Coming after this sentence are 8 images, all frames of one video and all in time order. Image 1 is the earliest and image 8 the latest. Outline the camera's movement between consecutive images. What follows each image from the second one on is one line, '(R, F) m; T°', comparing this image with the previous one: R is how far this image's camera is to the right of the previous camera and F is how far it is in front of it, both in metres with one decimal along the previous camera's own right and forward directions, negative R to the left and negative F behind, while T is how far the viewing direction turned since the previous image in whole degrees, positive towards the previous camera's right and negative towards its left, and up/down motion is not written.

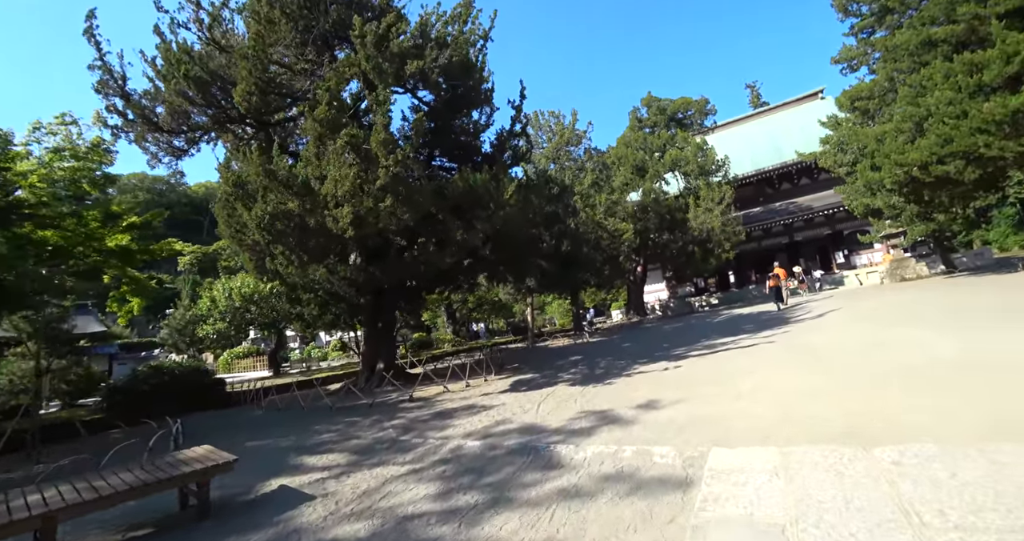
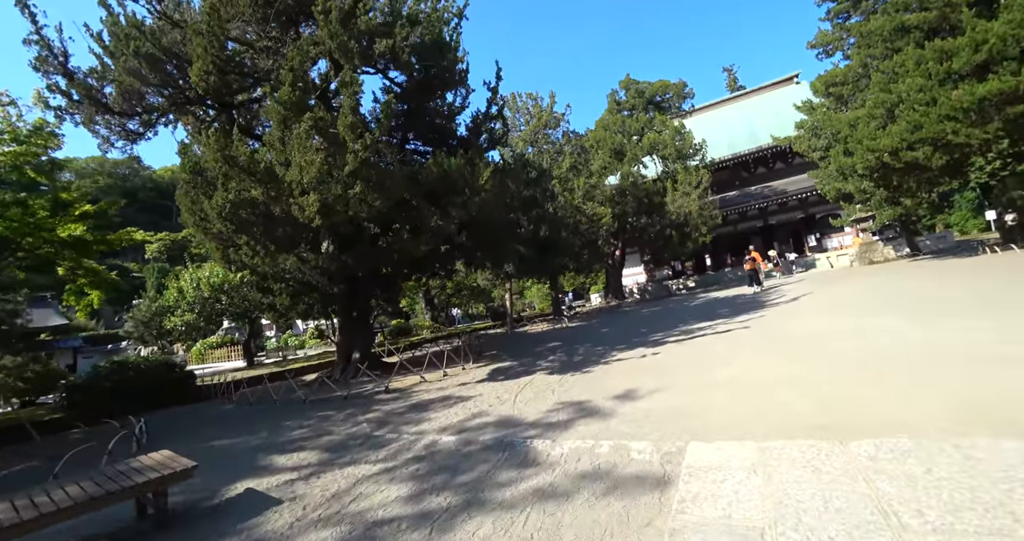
(+0.1, +0.2) m; +2°
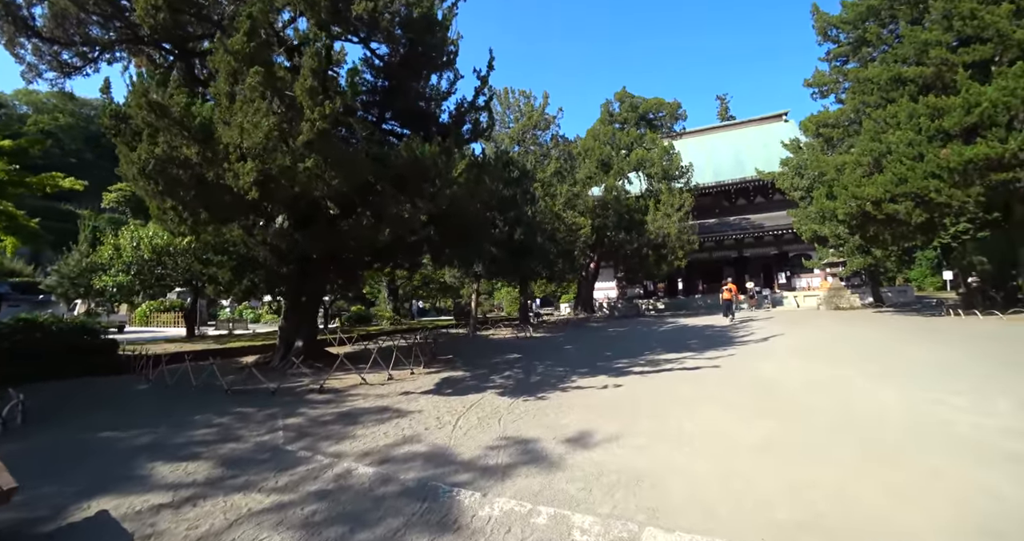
(+0.2, +0.7) m; +3°
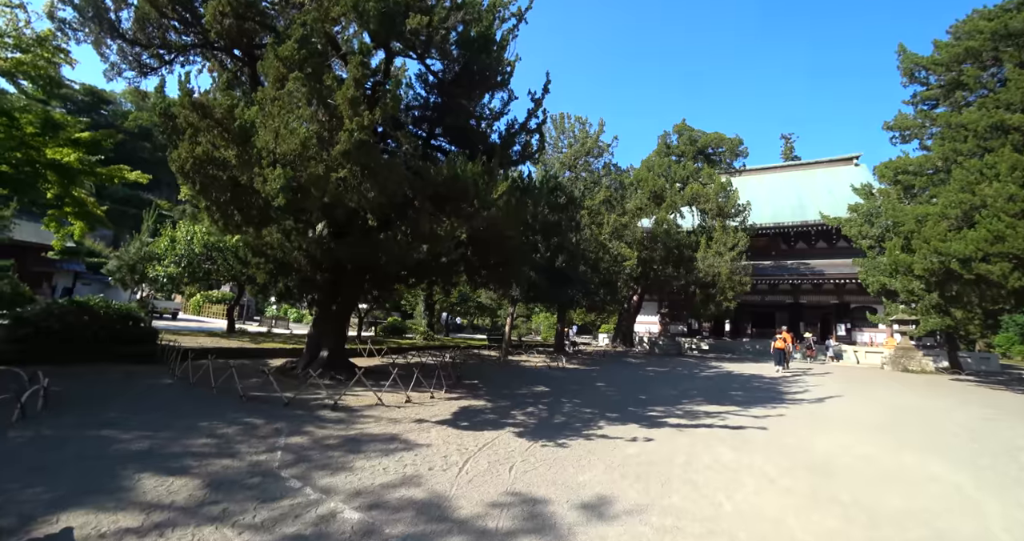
(+0.1, +0.5) m; -5°
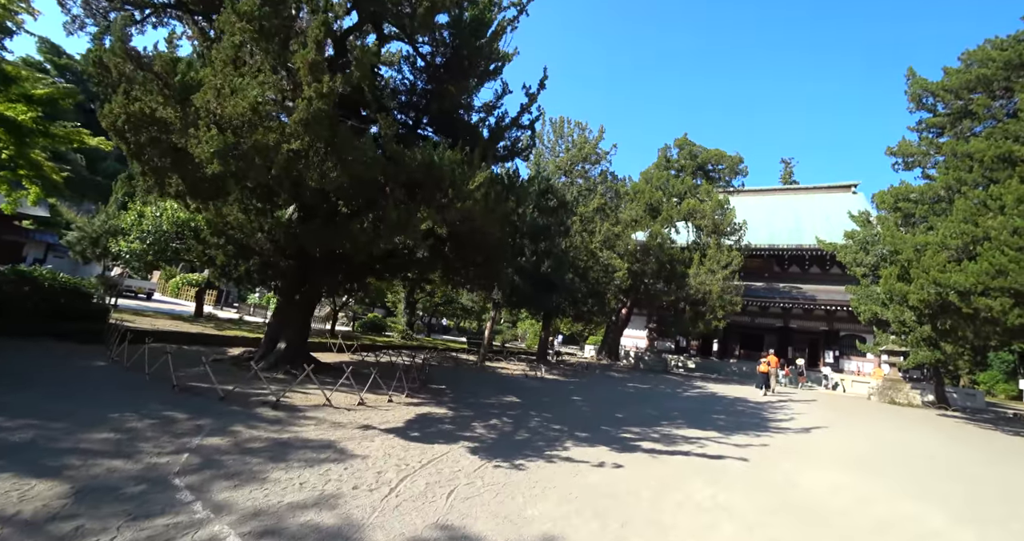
(+0.4, +0.7) m; +1°
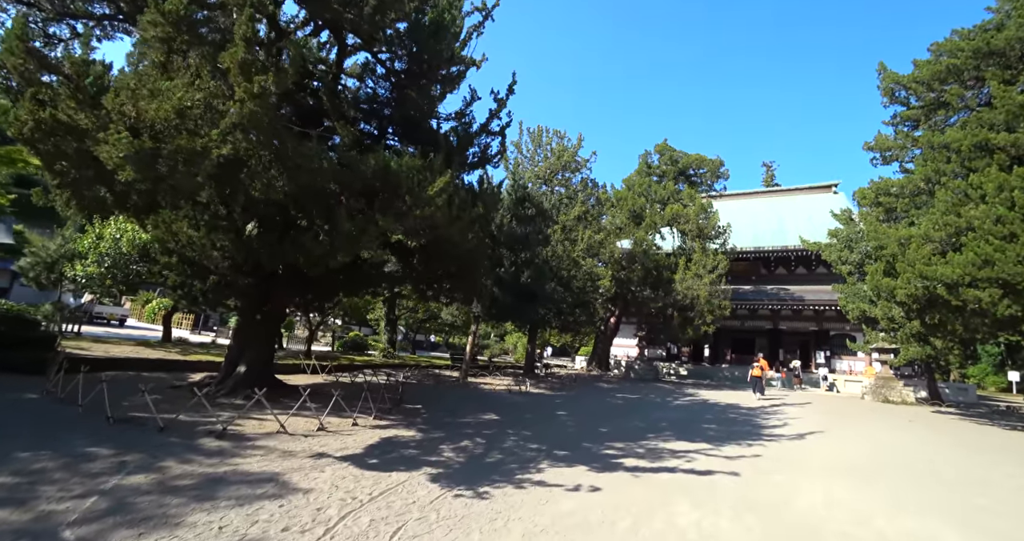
(+0.4, +0.5) m; +1°
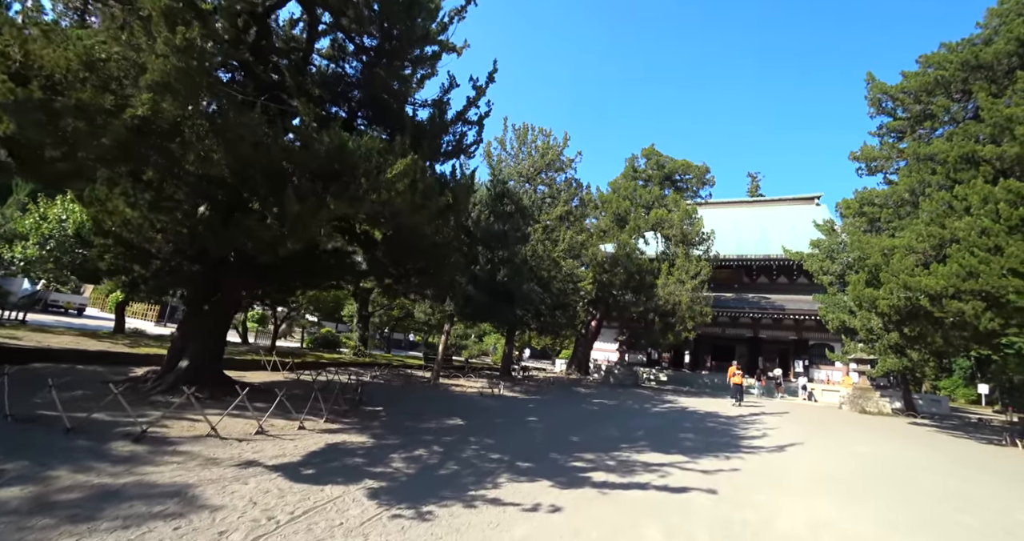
(+0.3, +0.6) m; +2°
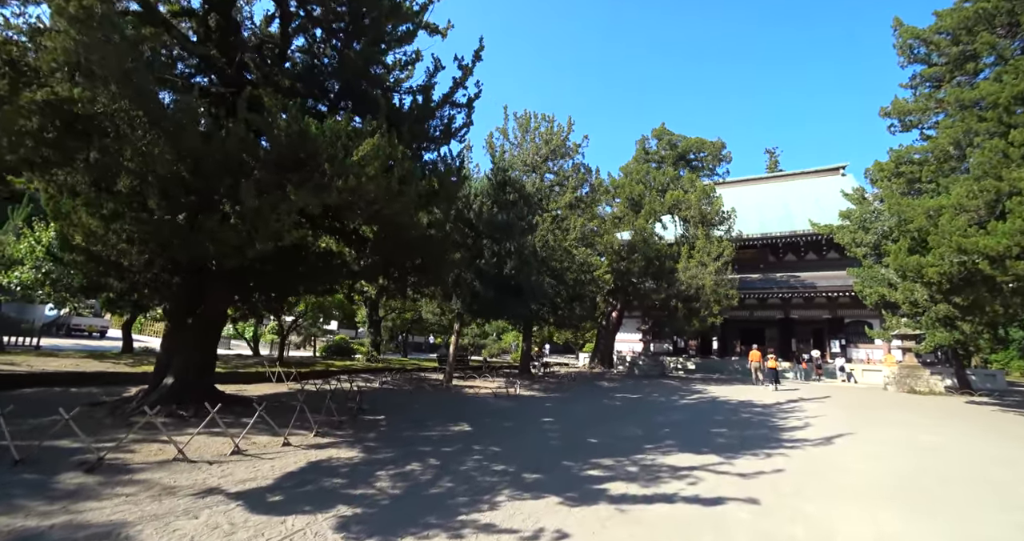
(+0.3, +0.8) m; -2°
